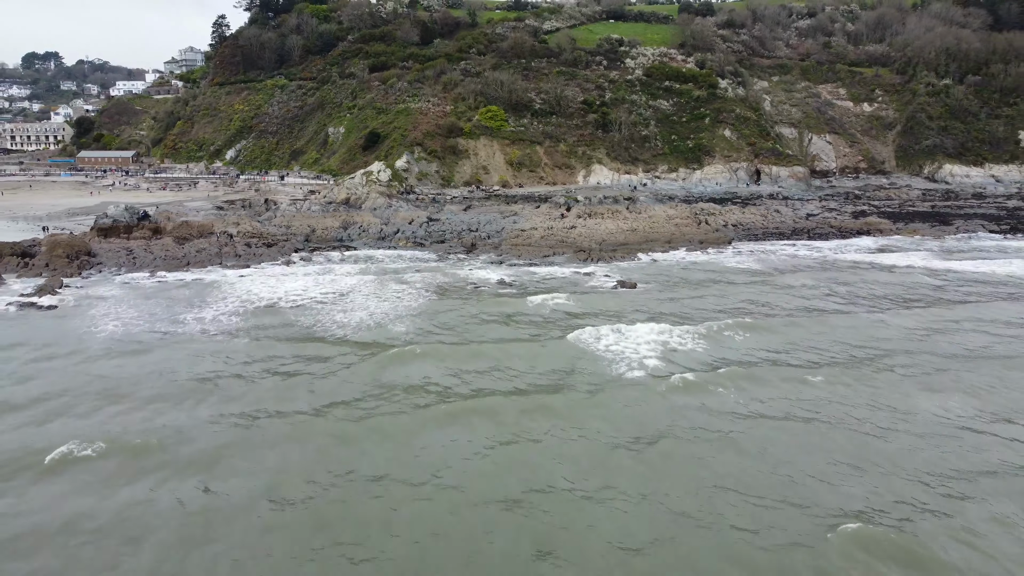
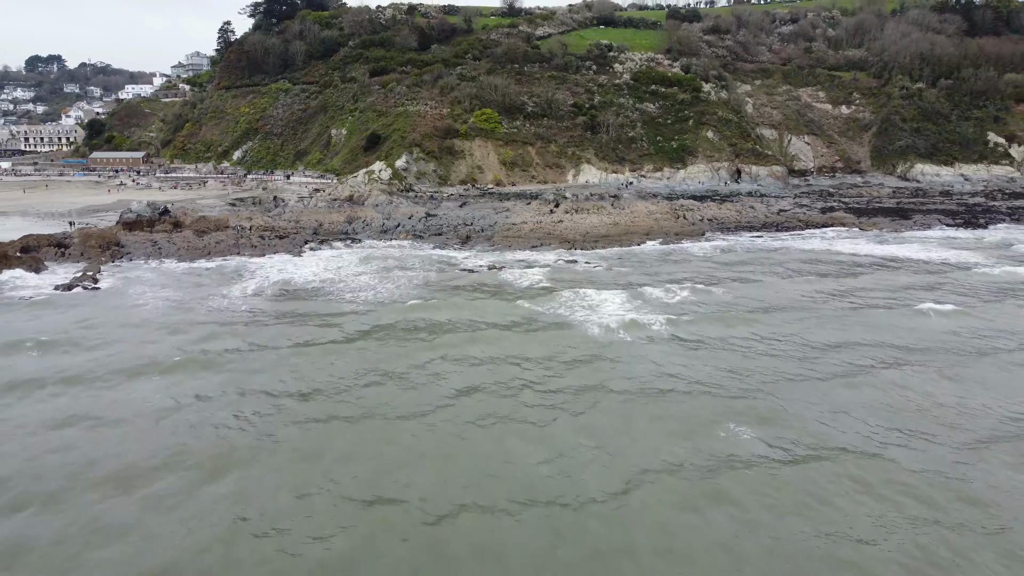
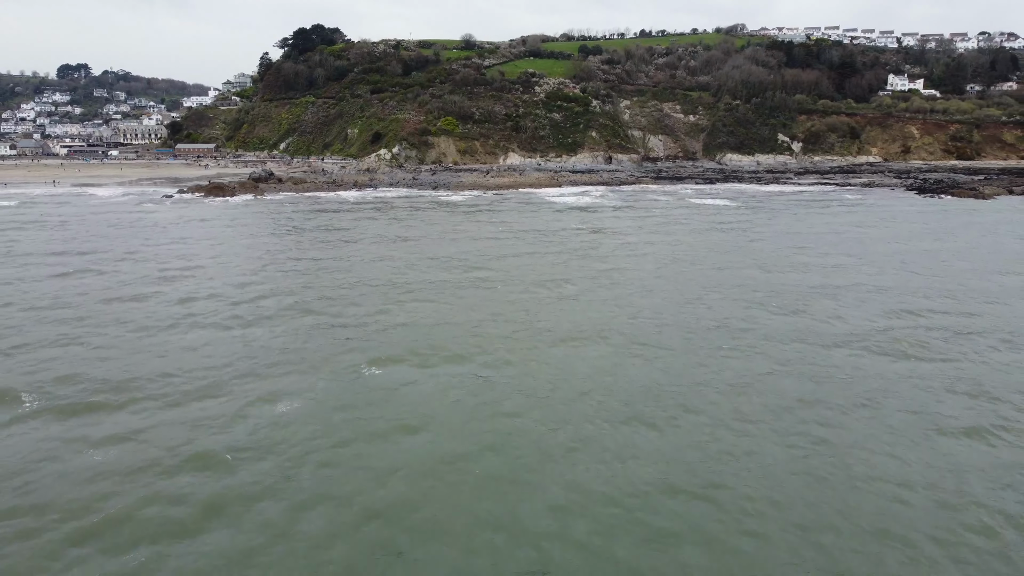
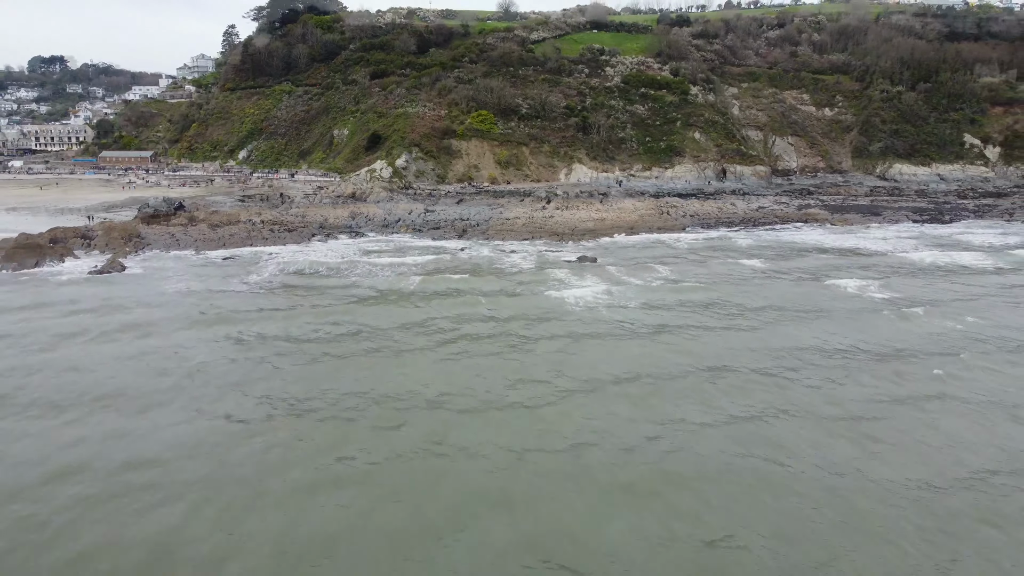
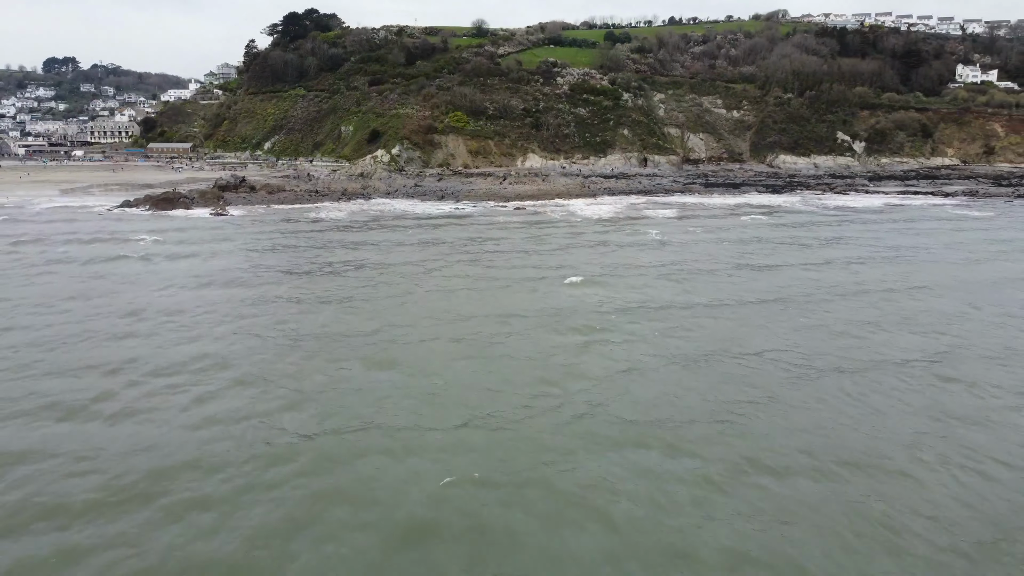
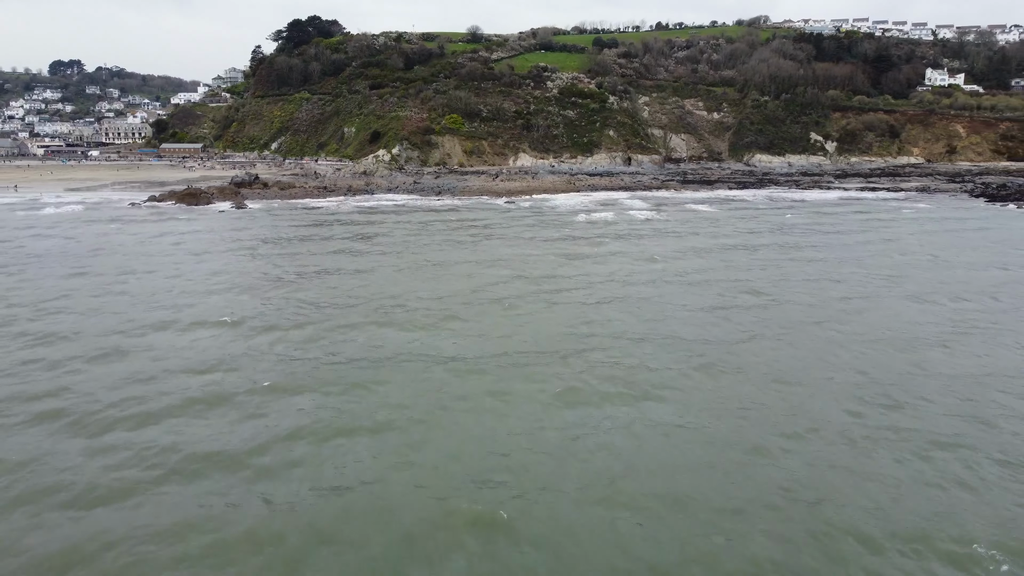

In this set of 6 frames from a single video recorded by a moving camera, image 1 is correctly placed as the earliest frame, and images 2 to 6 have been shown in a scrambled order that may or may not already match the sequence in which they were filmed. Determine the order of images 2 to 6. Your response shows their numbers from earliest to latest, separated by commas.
2, 4, 5, 6, 3
